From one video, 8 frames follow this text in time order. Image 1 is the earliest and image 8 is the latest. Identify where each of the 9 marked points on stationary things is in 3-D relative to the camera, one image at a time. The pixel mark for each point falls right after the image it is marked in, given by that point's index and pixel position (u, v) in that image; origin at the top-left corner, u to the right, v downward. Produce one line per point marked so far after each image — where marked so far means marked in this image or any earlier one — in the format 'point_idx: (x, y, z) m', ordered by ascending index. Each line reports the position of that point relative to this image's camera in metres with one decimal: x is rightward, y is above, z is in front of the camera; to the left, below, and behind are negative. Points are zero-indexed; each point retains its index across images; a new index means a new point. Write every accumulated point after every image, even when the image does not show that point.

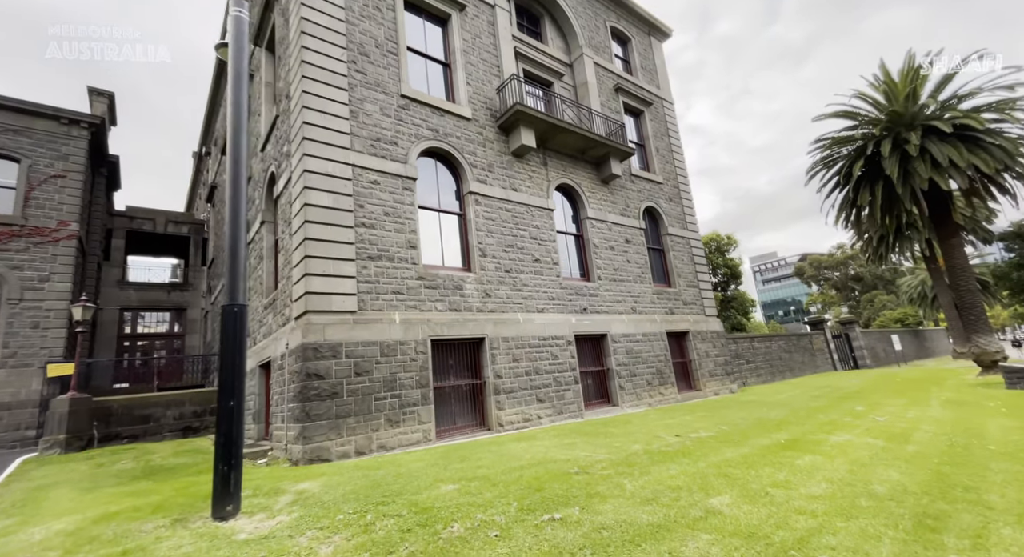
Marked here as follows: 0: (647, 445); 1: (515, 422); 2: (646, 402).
0: (+1.8, -2.3, +6.4) m
1: (+0.1, -2.9, +9.4) m
2: (+3.6, -3.3, +12.6) m
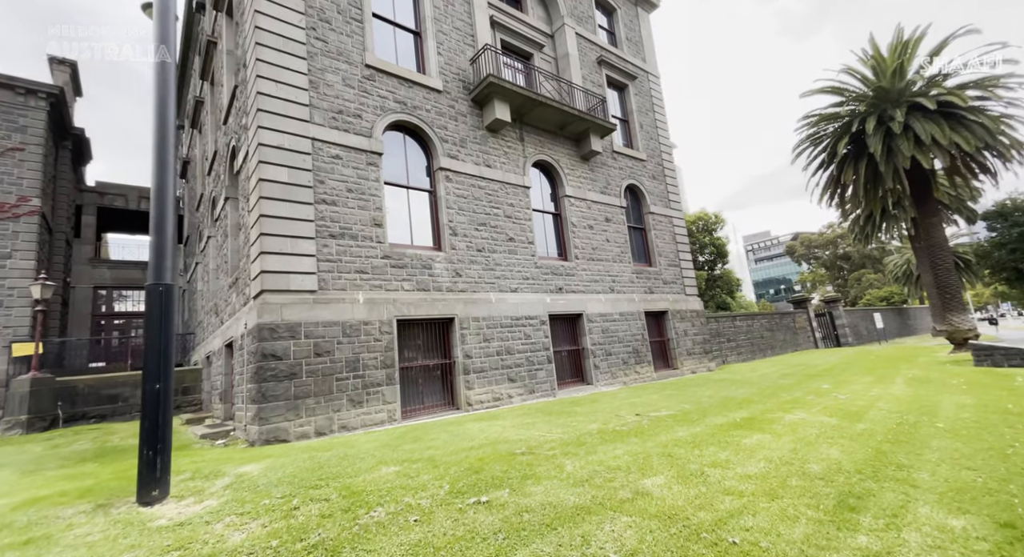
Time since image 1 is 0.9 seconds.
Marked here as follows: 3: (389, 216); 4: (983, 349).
0: (+1.3, -2.0, +6.4) m
1: (-0.5, -2.5, +9.4) m
2: (+3.0, -2.7, +12.7) m
3: (-2.4, +1.3, +9.4) m
4: (+11.4, -1.7, +11.3) m
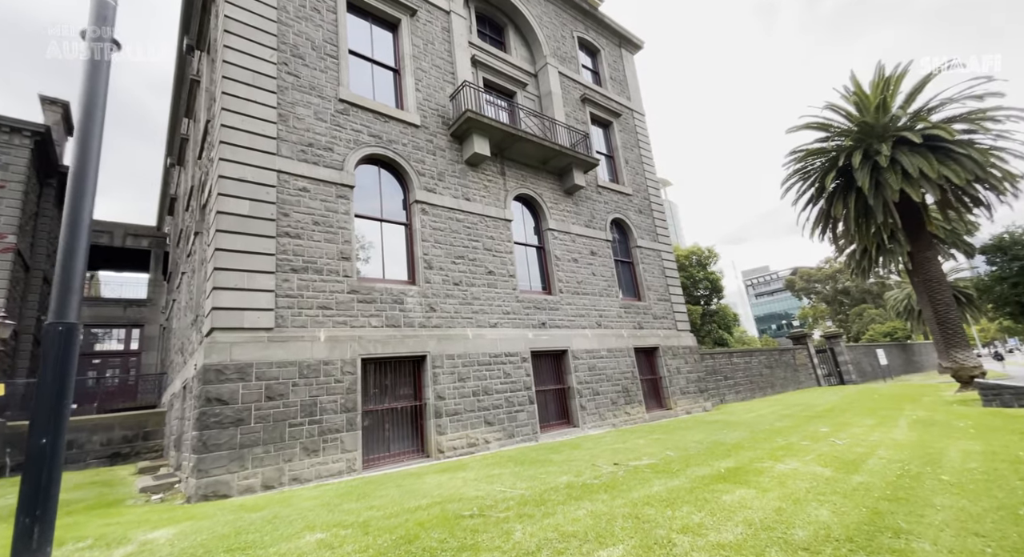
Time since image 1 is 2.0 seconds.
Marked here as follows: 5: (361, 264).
0: (+0.8, -2.4, +5.8) m
1: (-1.0, -3.2, +8.7) m
2: (+2.5, -3.7, +12.0) m
3: (-2.9, +0.5, +9.1) m
4: (+10.9, -2.5, +10.7) m
5: (-2.9, +0.3, +9.0) m
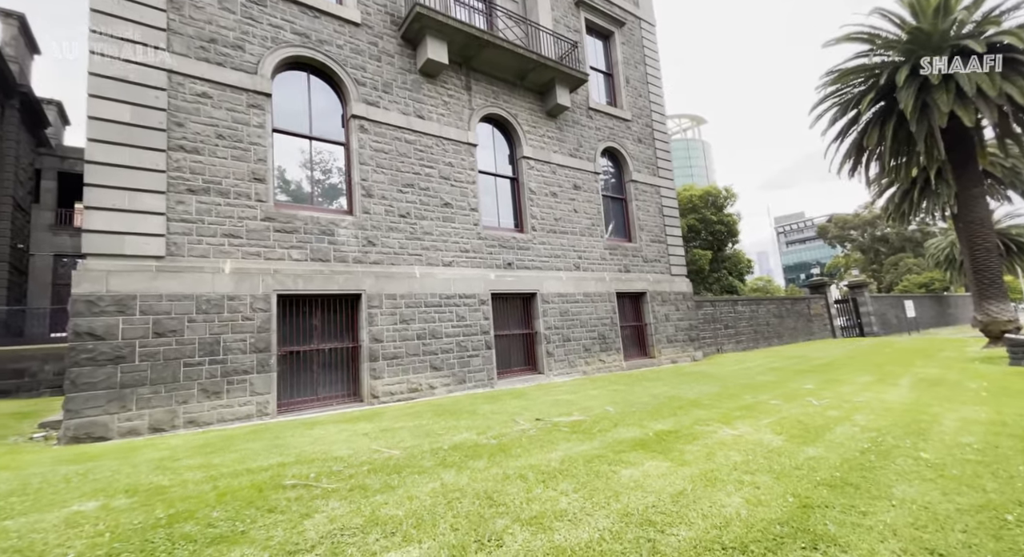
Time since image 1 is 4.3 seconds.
0: (-0.4, -1.6, +4.9) m
1: (-2.0, -2.0, +8.0) m
2: (+1.7, -2.2, +11.1) m
3: (-3.8, +1.8, +8.0) m
4: (+10.0, -1.3, +9.2) m
5: (-3.8, +1.5, +8.0) m
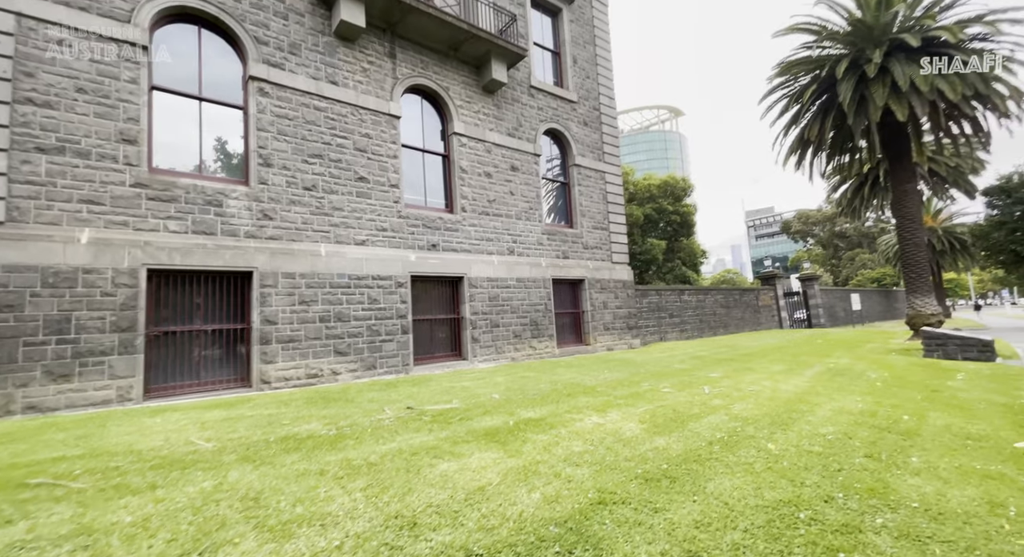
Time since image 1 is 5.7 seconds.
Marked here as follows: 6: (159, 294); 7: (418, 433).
0: (-1.8, -1.4, +4.5) m
1: (-3.6, -1.6, +7.5) m
2: (-0.1, -1.8, +10.8) m
3: (-5.4, +2.2, +7.3) m
4: (+8.4, -1.2, +9.3) m
5: (-5.3, +1.9, +7.3) m
6: (-5.1, -0.2, +6.8) m
7: (-0.8, -1.3, +4.0) m
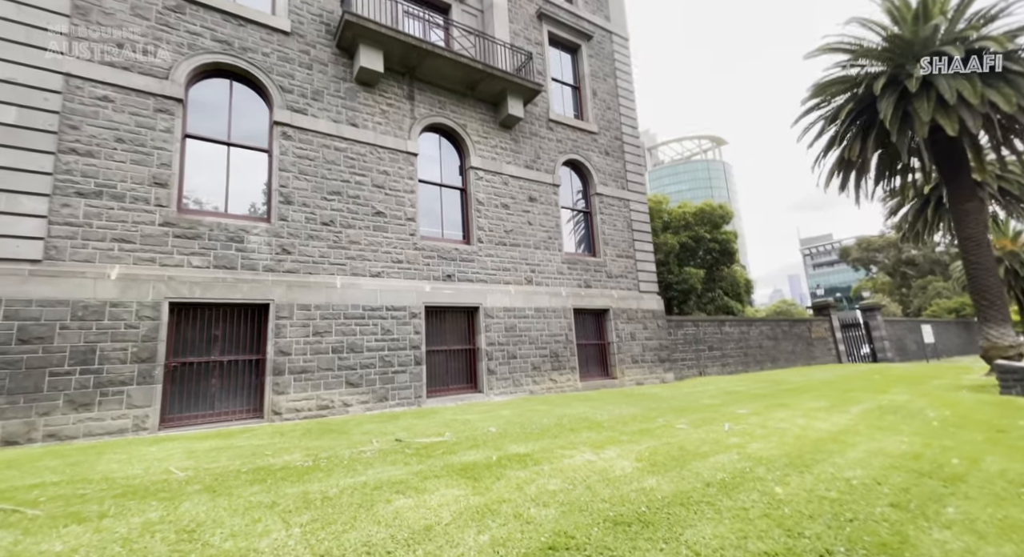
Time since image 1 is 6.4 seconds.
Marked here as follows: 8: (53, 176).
0: (-1.9, -1.6, +4.4) m
1: (-3.4, -2.1, +7.6) m
2: (+0.4, -2.5, +10.5) m
3: (-5.2, +1.6, +7.8) m
4: (+8.7, -1.6, +8.3) m
5: (-5.2, +1.4, +7.8) m
6: (-5.0, -0.7, +7.1) m
7: (-1.0, -1.5, +3.8) m
8: (-6.3, +1.4, +6.4) m
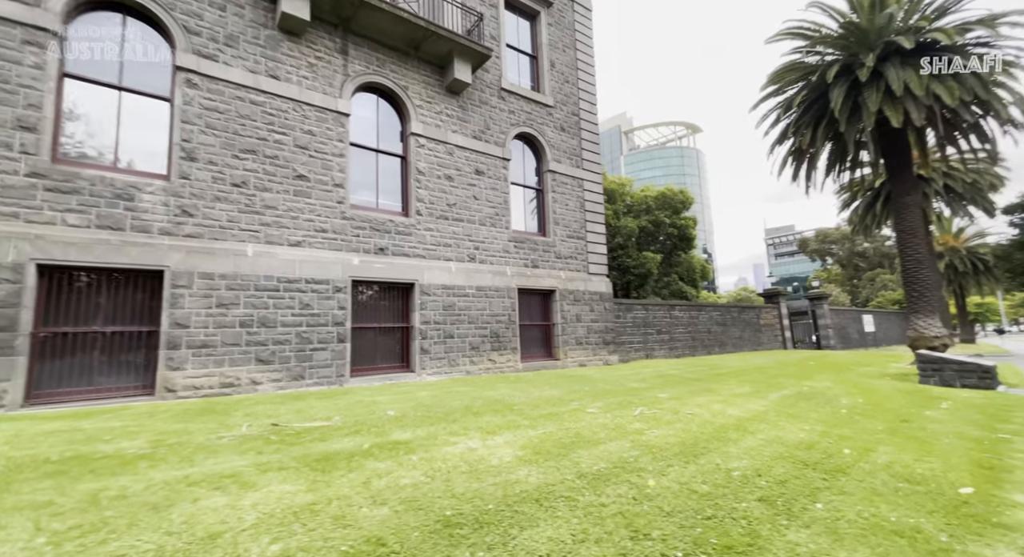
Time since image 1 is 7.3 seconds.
0: (-2.9, -1.3, +3.9) m
1: (-4.6, -1.6, +6.9) m
2: (-1.0, -2.0, +10.1) m
3: (-6.3, +2.2, +6.9) m
4: (+7.4, -1.5, +8.4) m
5: (-6.3, +1.9, +6.9) m
6: (-6.1, -0.2, +6.3) m
7: (-1.9, -1.3, +3.3) m
8: (-7.3, +1.9, +5.5) m
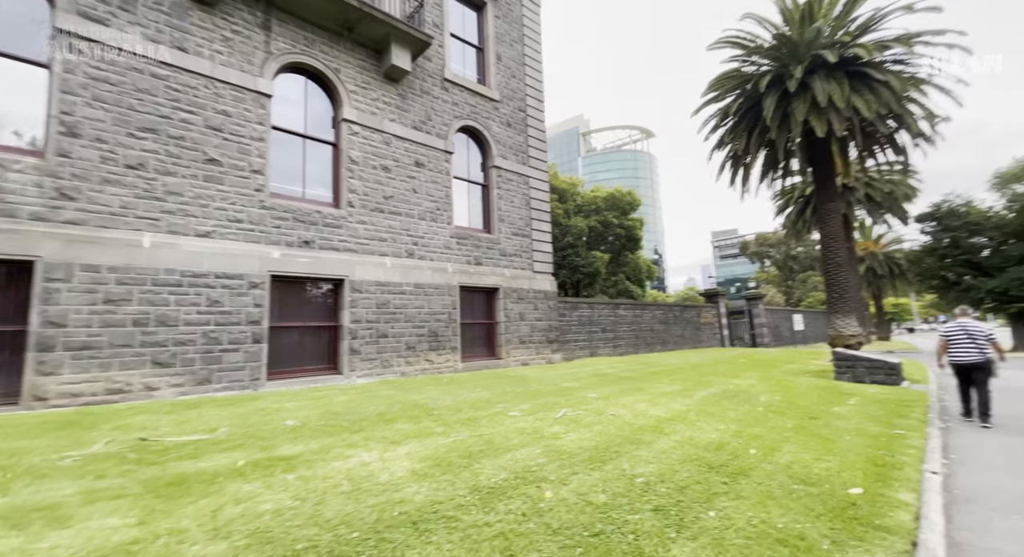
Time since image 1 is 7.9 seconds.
0: (-3.6, -1.2, +3.2) m
1: (-5.6, -1.5, +6.1) m
2: (-2.3, -1.9, +9.6) m
3: (-7.3, +2.3, +5.9) m
4: (+6.2, -1.4, +8.7) m
5: (-7.2, +2.0, +5.9) m
6: (-7.0, -0.1, +5.3) m
7: (-2.6, -1.2, +2.8) m
8: (-8.1, +2.0, +4.4) m
